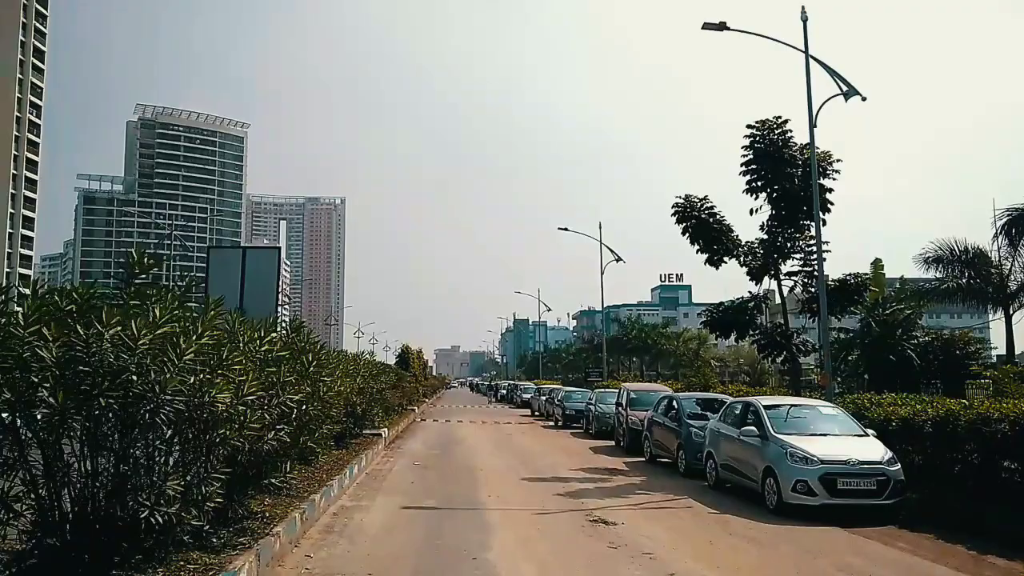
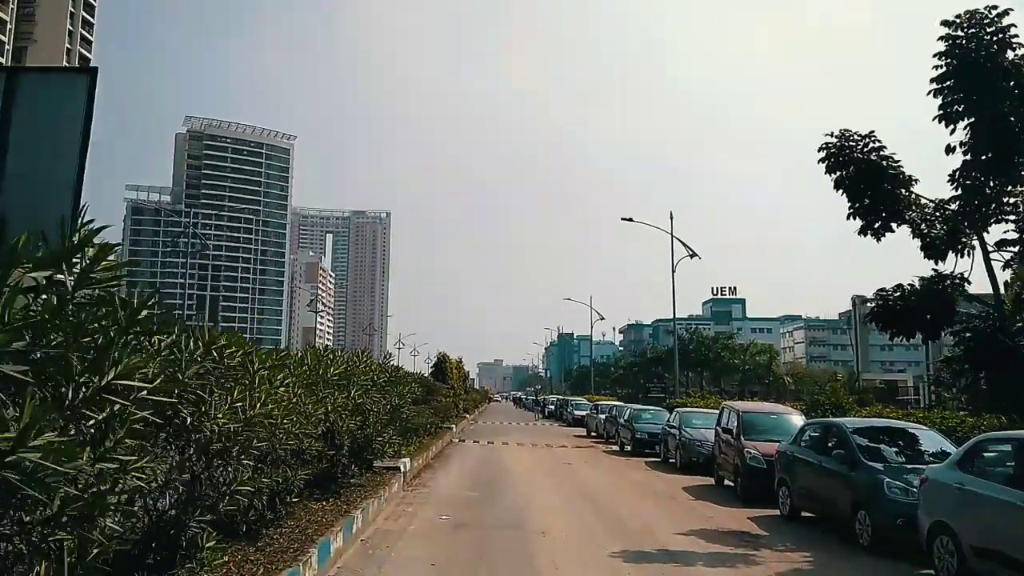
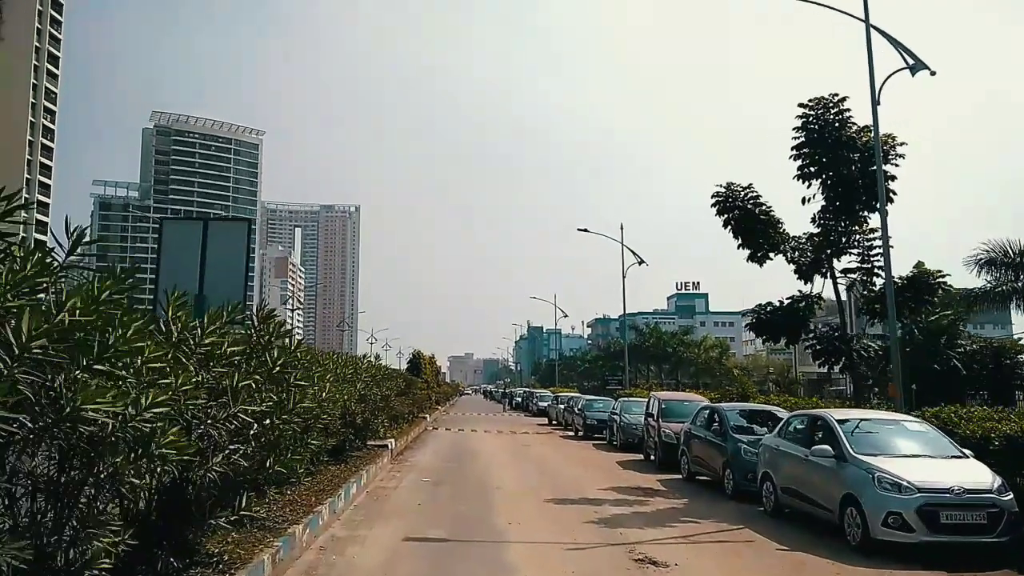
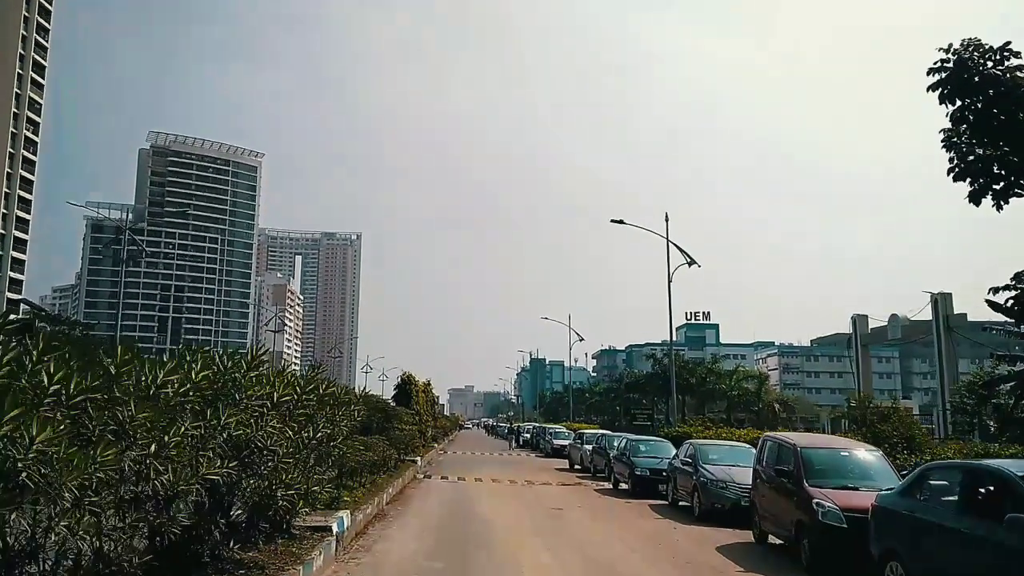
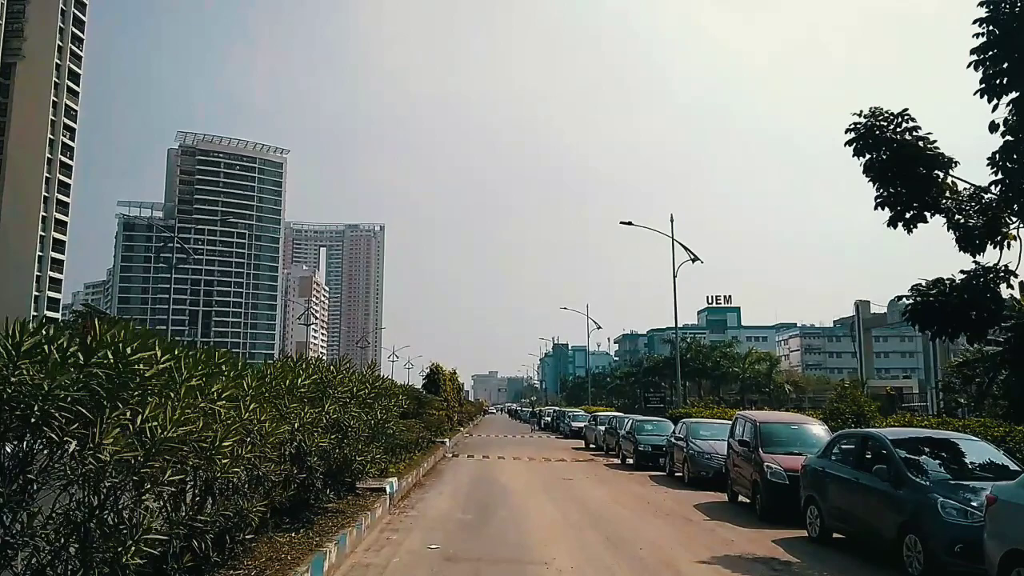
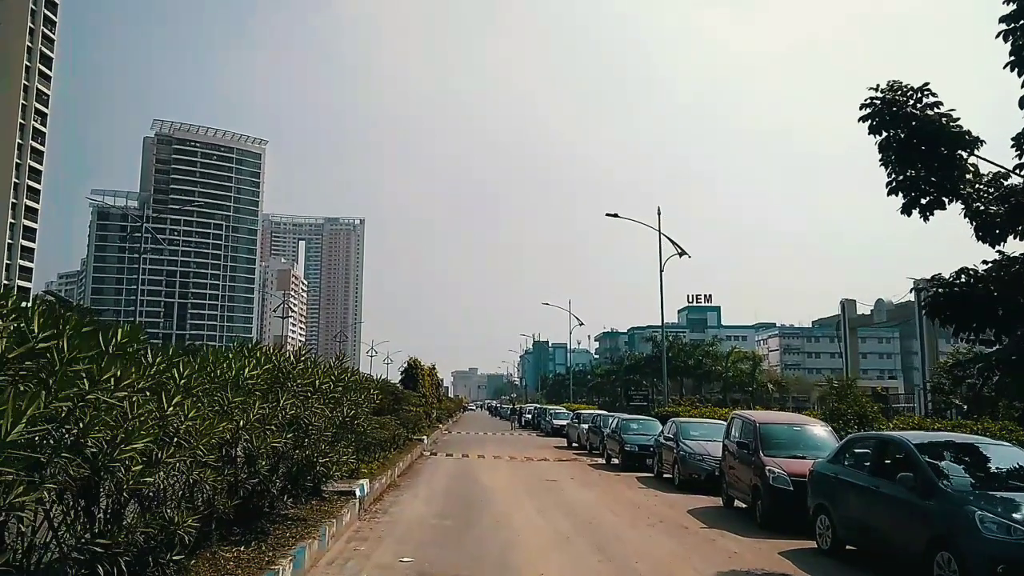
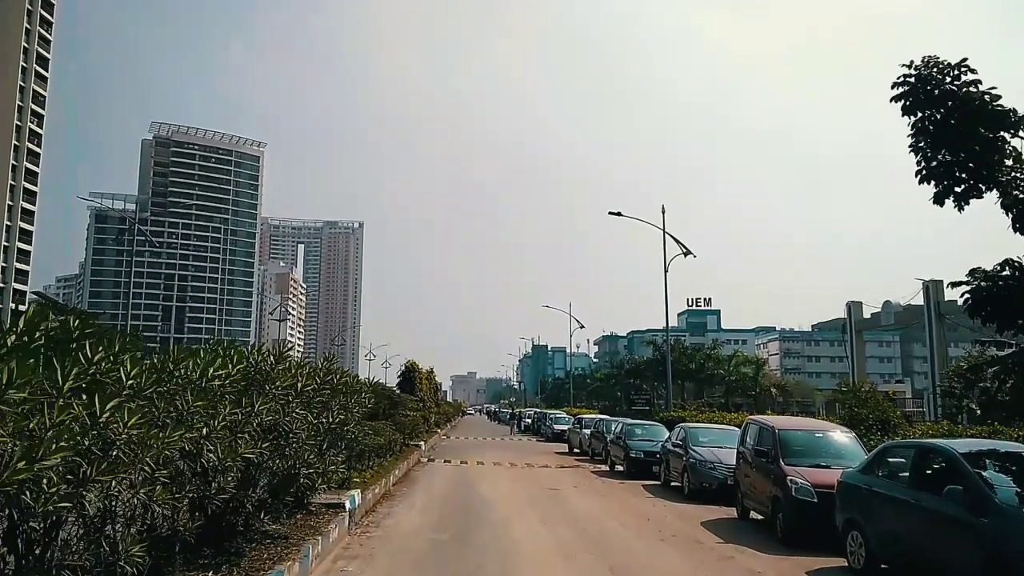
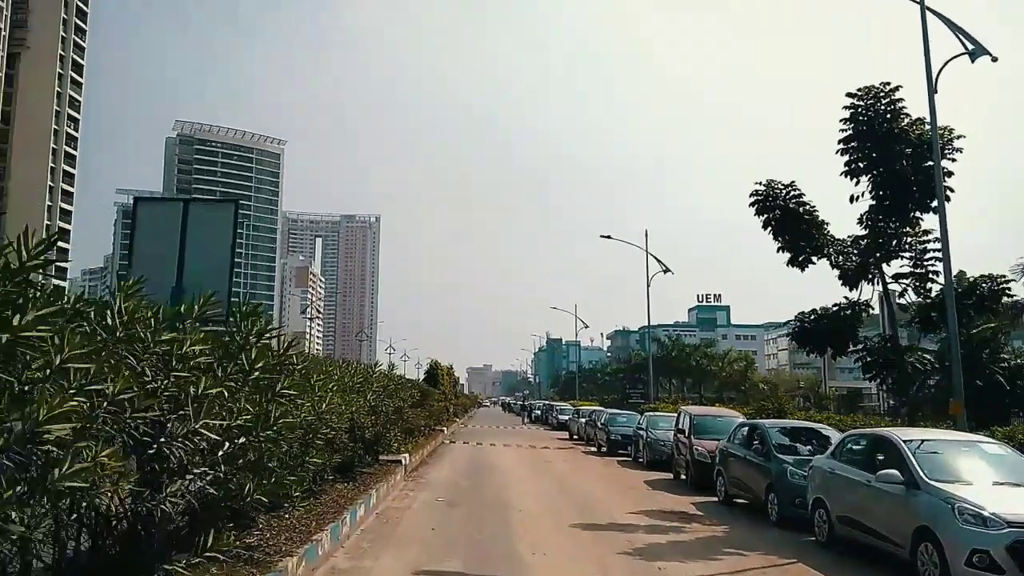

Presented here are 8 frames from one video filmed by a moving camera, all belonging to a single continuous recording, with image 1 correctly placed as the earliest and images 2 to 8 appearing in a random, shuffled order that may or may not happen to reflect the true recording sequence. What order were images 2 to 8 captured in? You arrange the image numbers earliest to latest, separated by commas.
3, 8, 2, 5, 6, 7, 4
